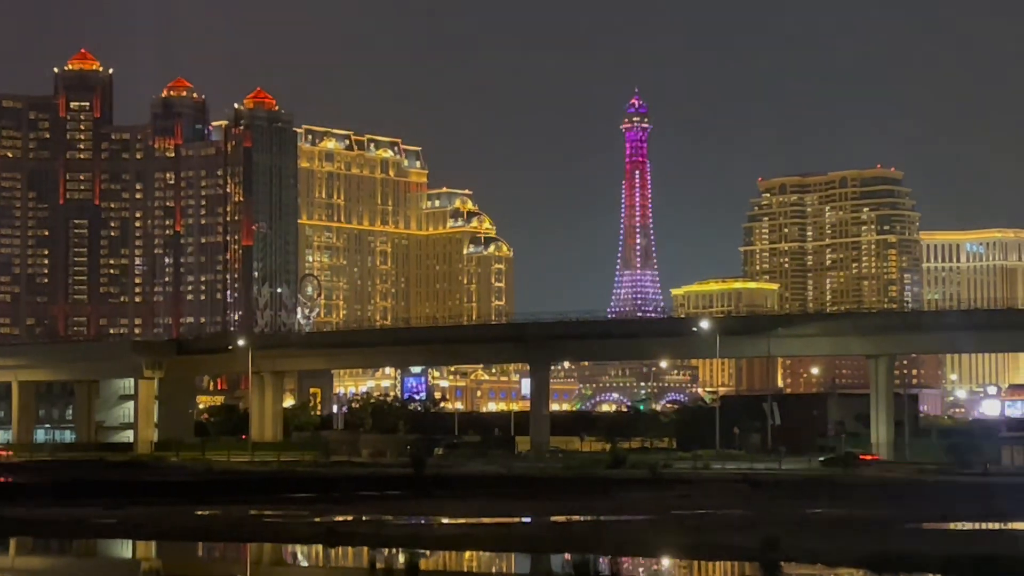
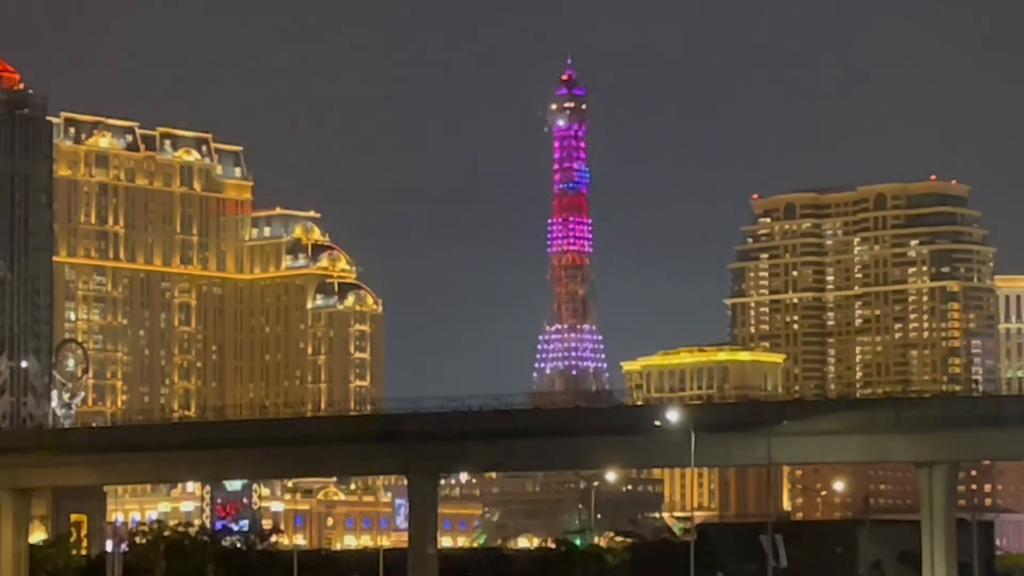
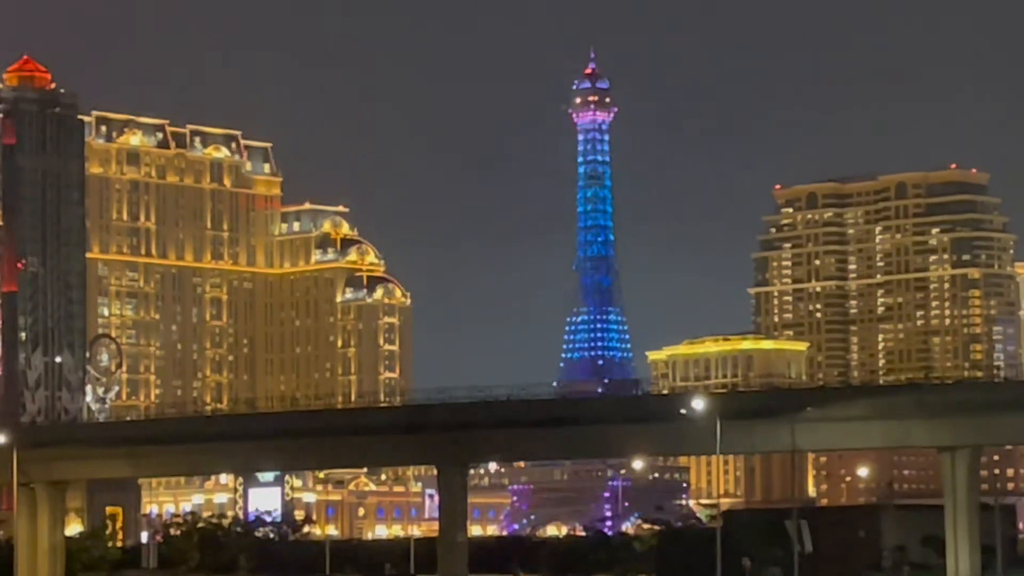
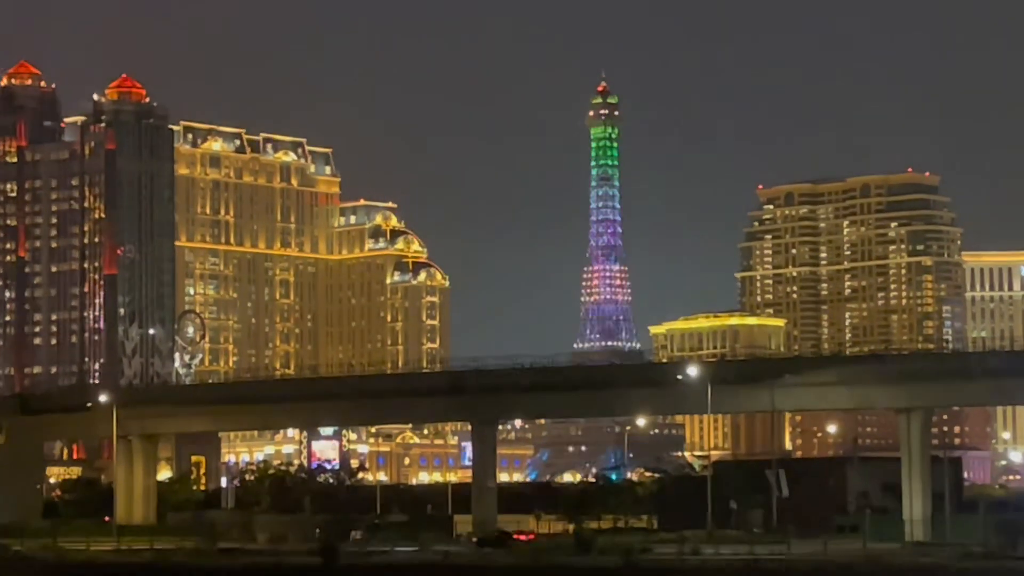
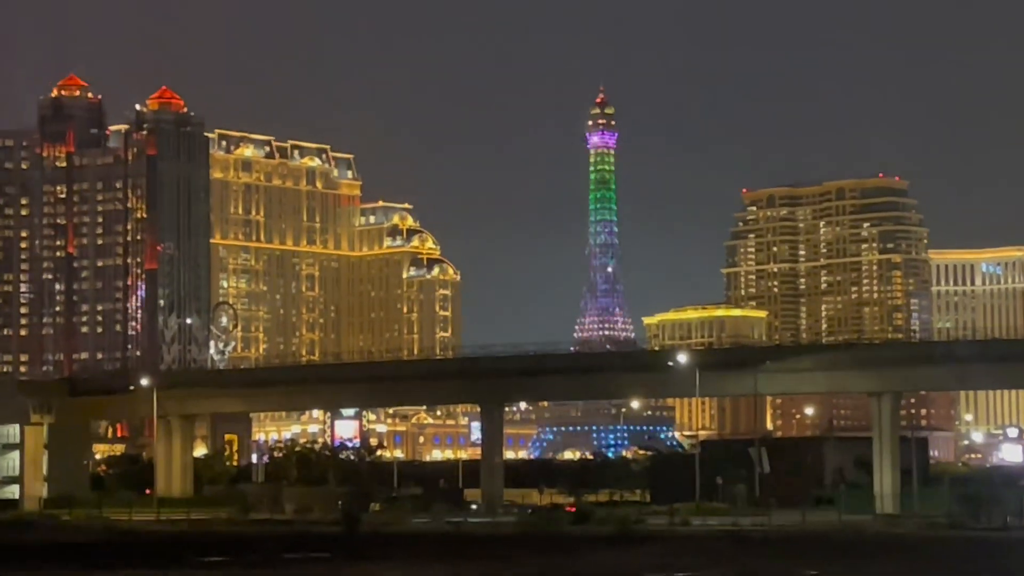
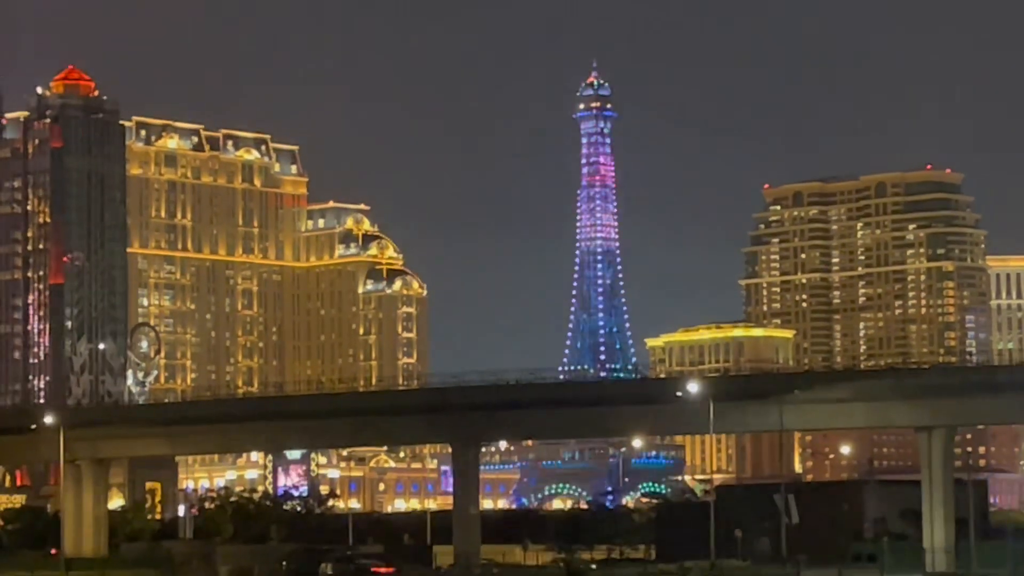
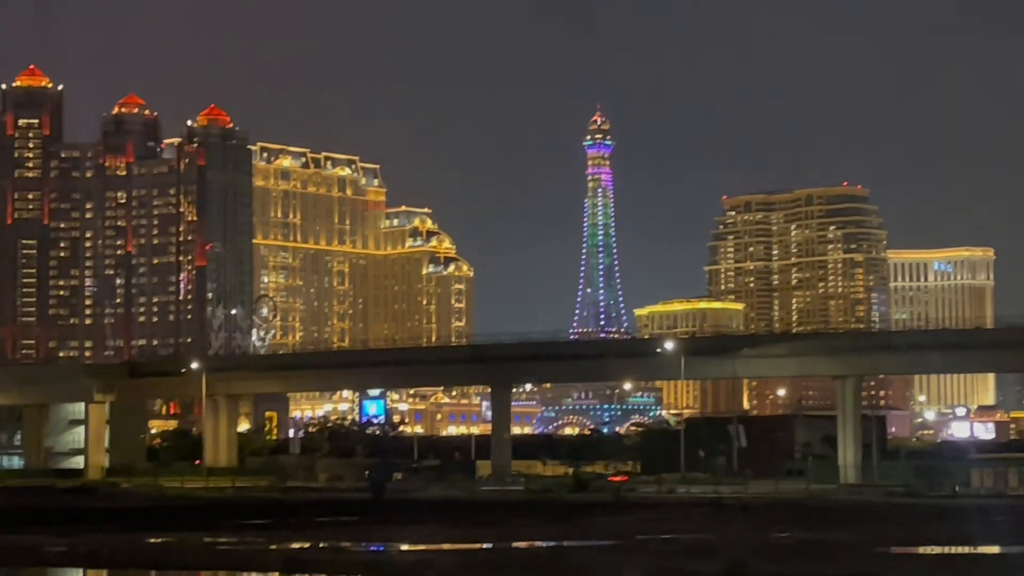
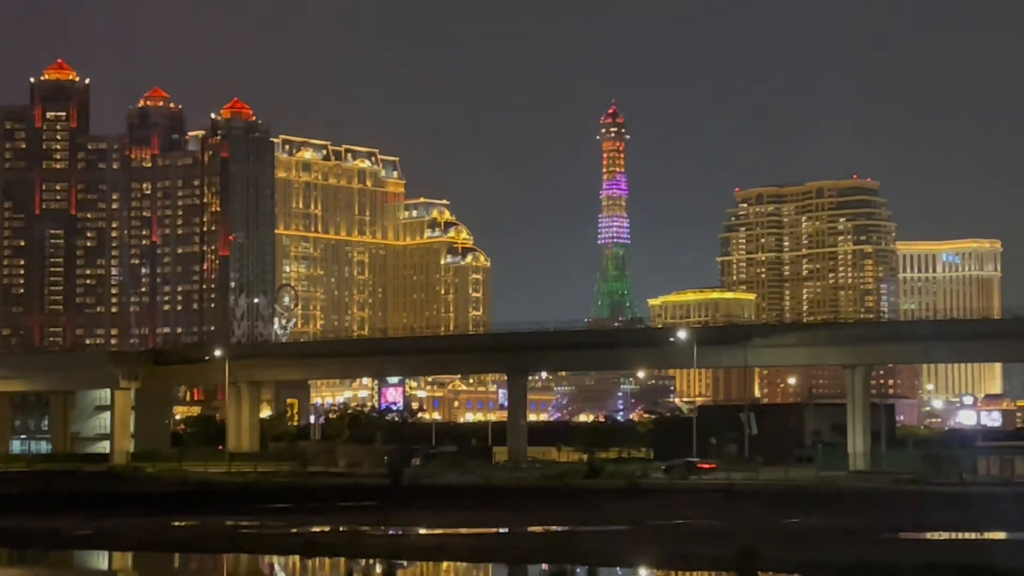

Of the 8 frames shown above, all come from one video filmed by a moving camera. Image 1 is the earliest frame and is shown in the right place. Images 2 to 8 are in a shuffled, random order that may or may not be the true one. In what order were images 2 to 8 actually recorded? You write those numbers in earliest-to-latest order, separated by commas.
8, 7, 5, 4, 6, 3, 2
